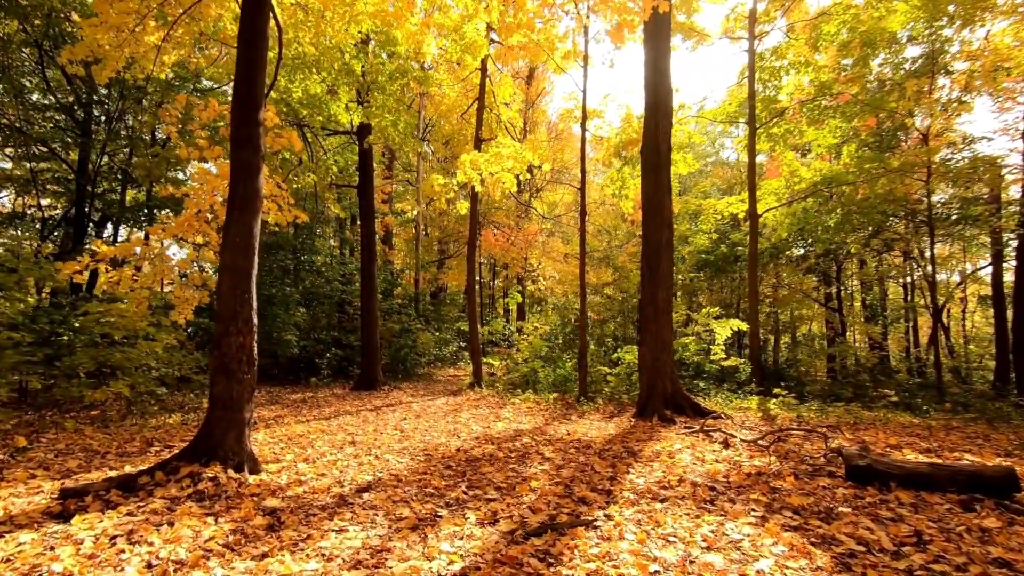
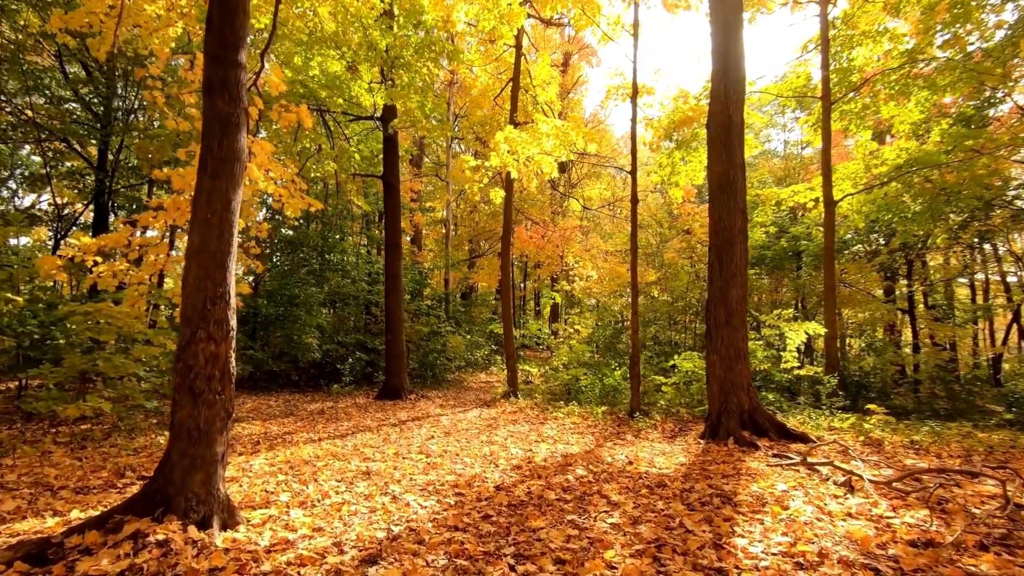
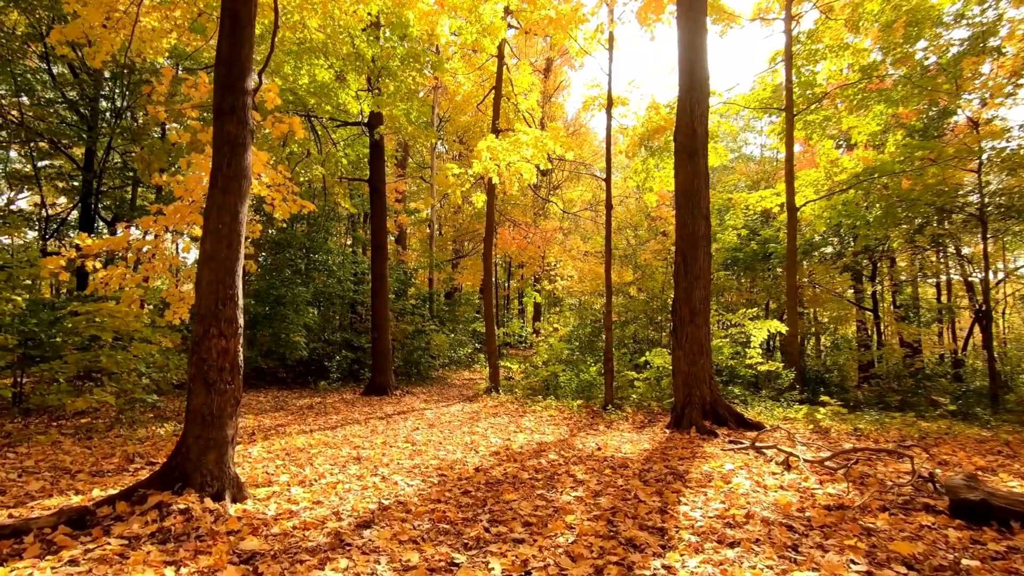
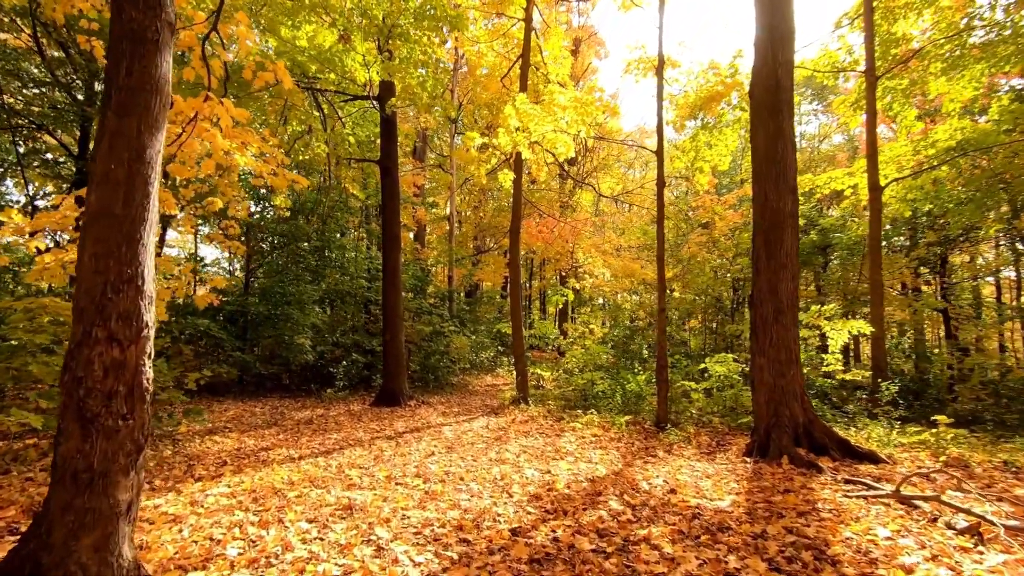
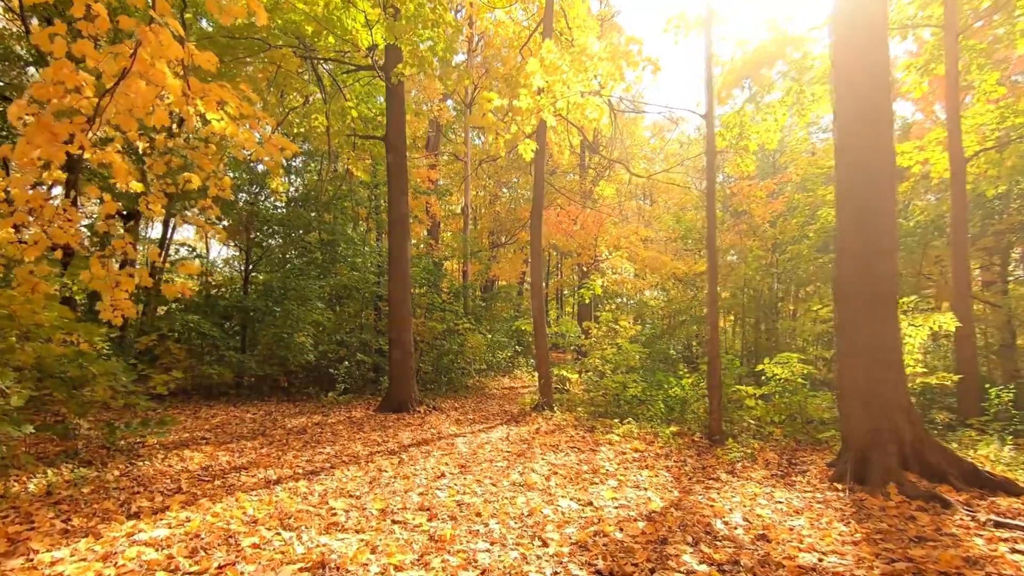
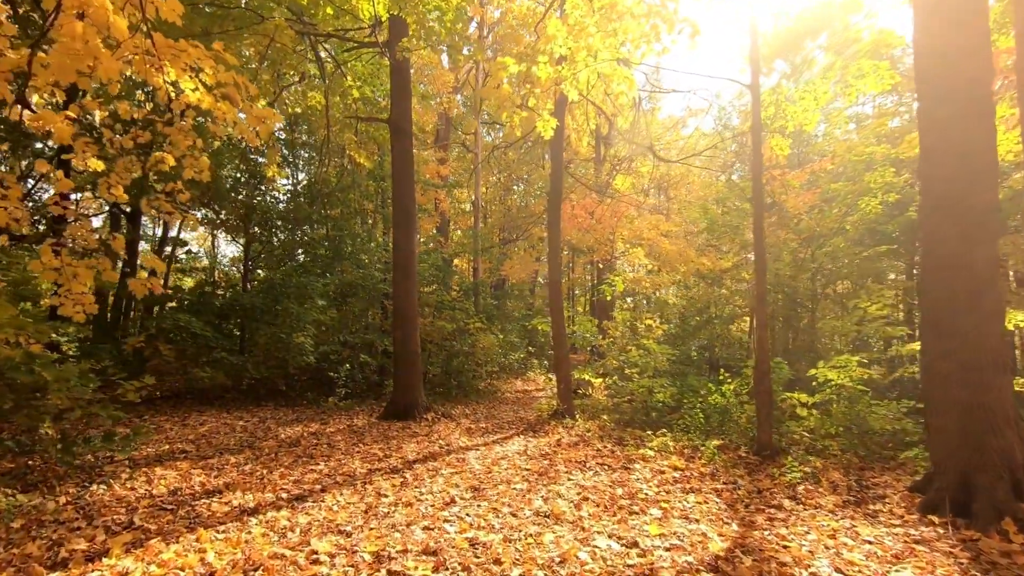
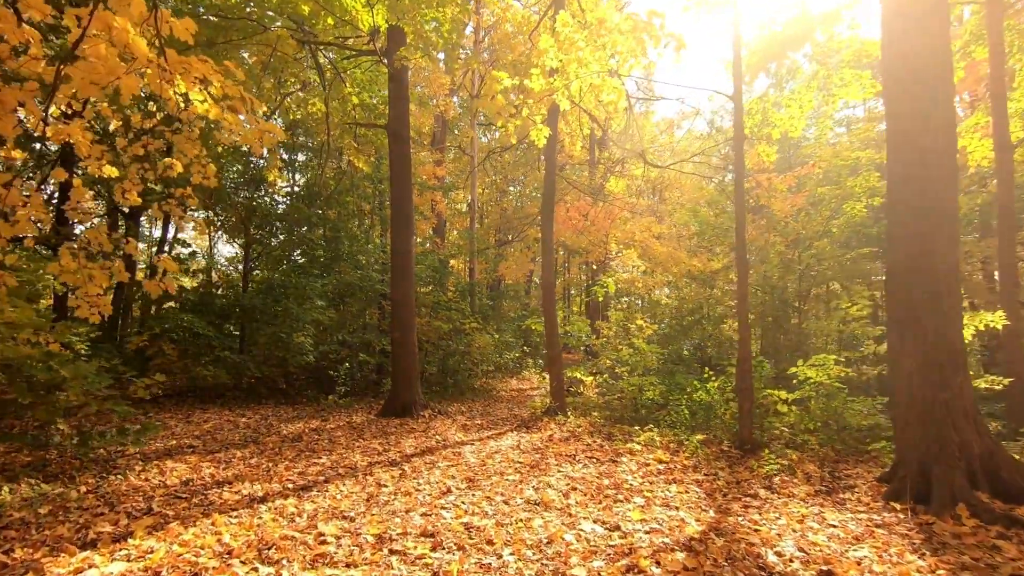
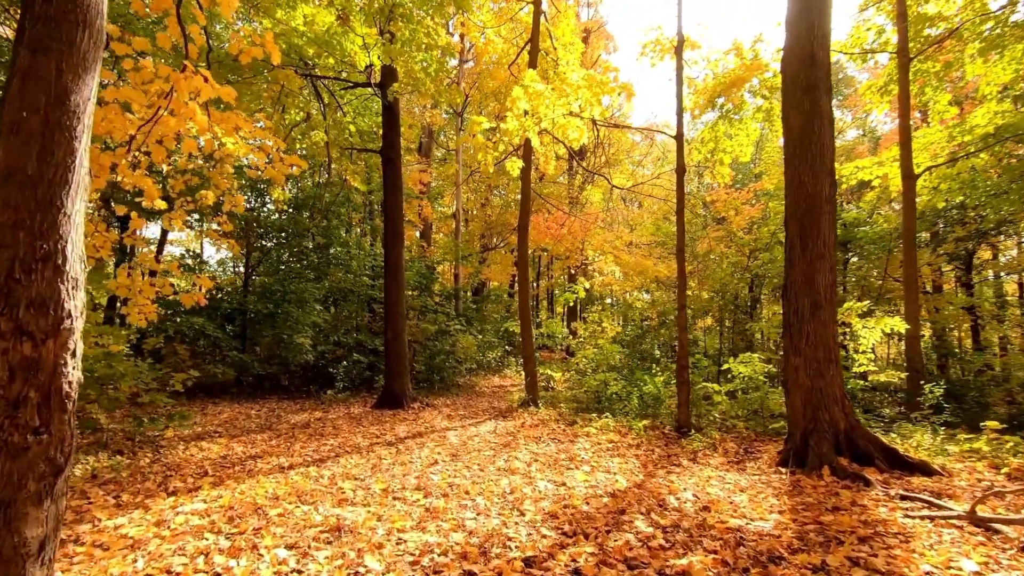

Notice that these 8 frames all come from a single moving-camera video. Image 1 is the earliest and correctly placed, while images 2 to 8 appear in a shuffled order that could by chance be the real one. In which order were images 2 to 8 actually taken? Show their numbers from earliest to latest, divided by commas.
3, 2, 4, 8, 5, 7, 6
